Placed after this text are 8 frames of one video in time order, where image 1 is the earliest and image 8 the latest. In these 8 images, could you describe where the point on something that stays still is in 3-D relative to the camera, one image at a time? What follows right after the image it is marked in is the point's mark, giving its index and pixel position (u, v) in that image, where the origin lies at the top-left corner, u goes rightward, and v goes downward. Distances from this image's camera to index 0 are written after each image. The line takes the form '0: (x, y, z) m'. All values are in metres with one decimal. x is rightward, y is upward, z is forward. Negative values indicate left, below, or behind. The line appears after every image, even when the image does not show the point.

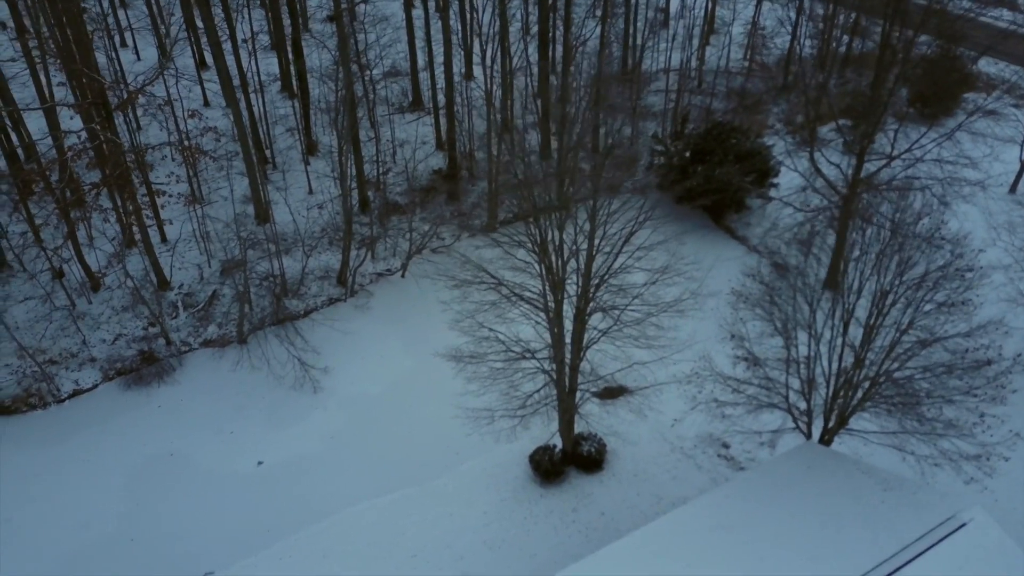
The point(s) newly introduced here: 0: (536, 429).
0: (+0.5, -2.5, +13.0) m
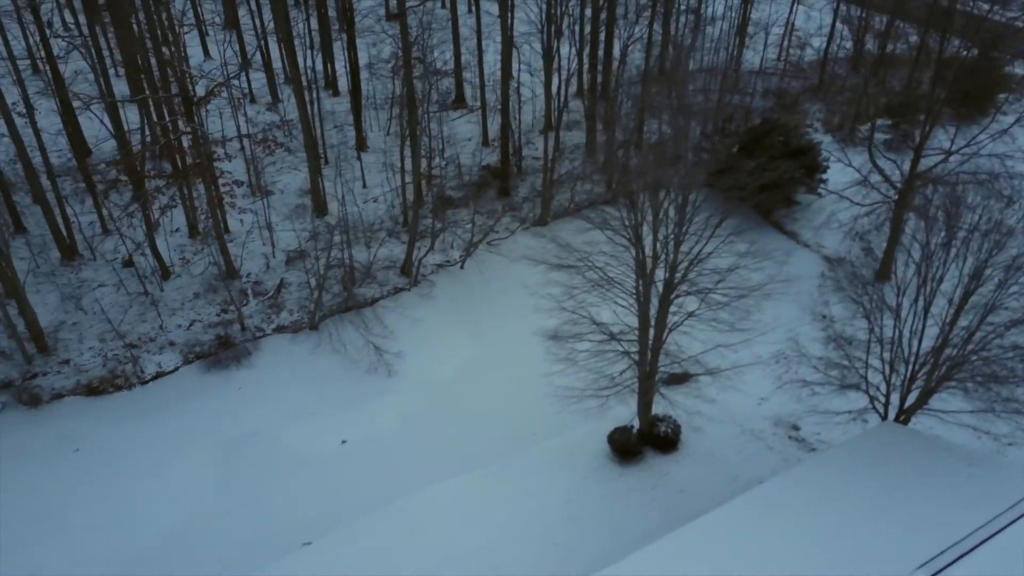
0: (+1.8, -2.3, +13.4) m
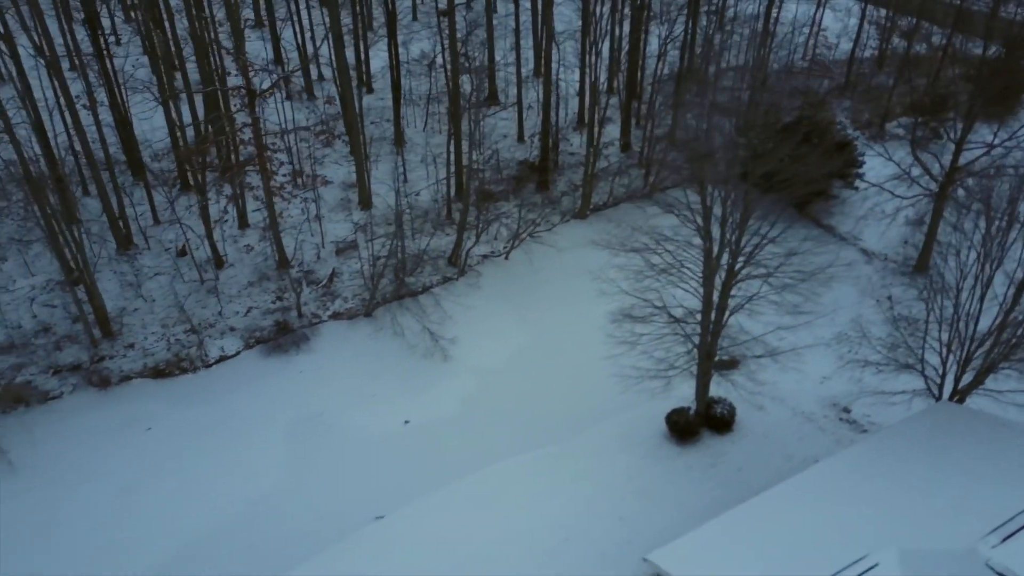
0: (+2.9, -2.0, +13.9) m
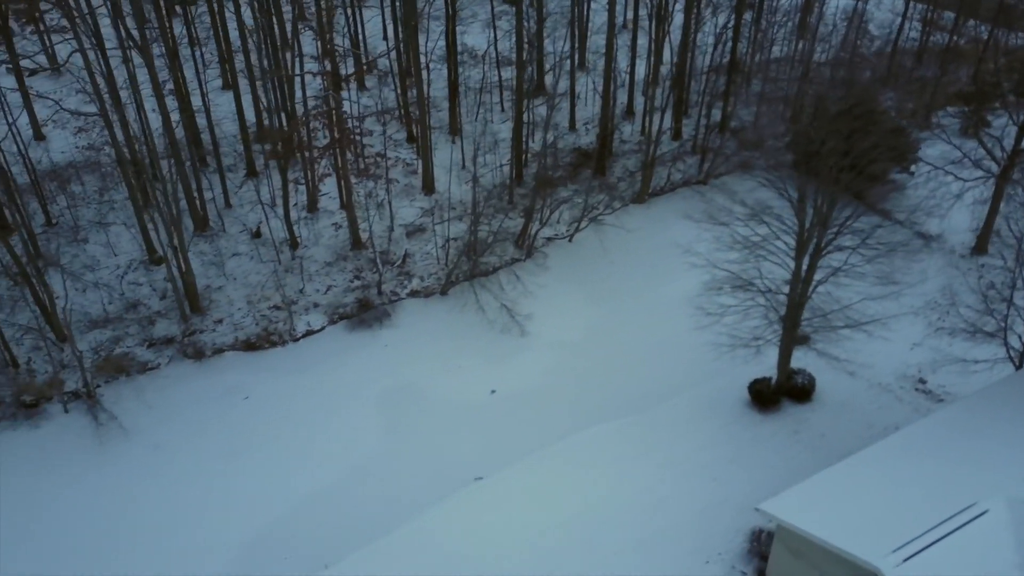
0: (+4.5, -1.6, +14.3) m
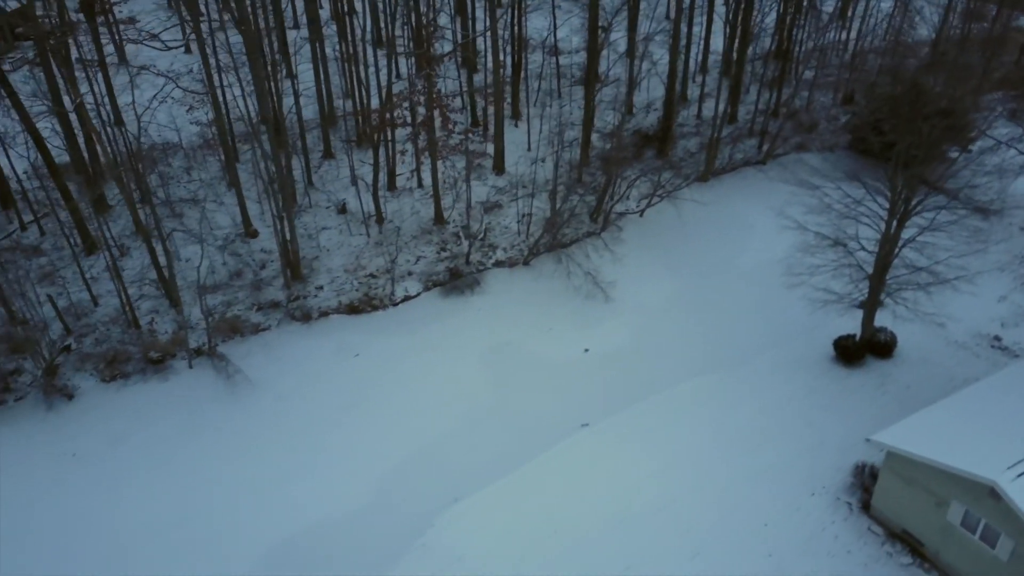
0: (+6.4, -0.9, +15.2) m
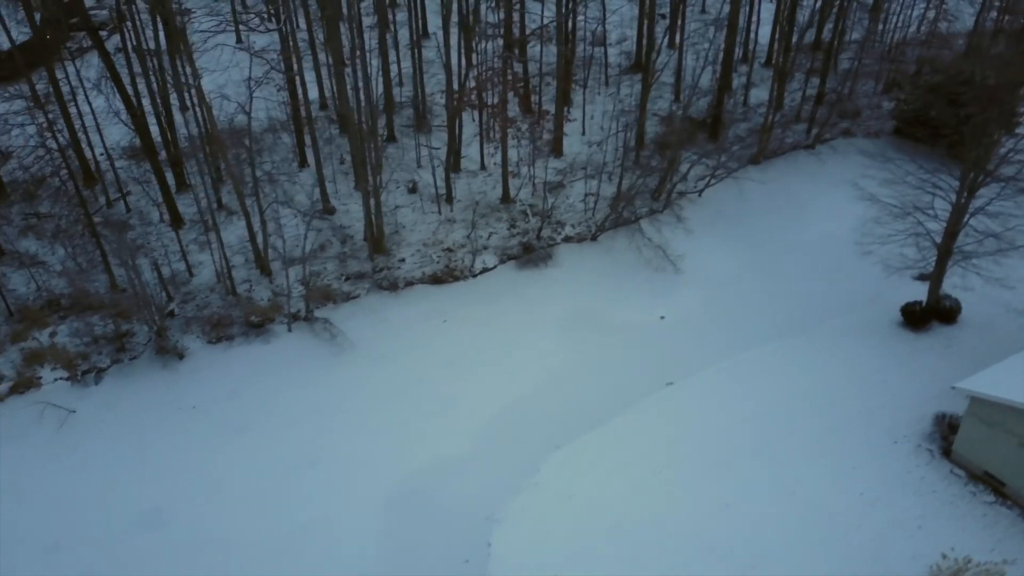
0: (+8.2, -0.2, +16.0) m
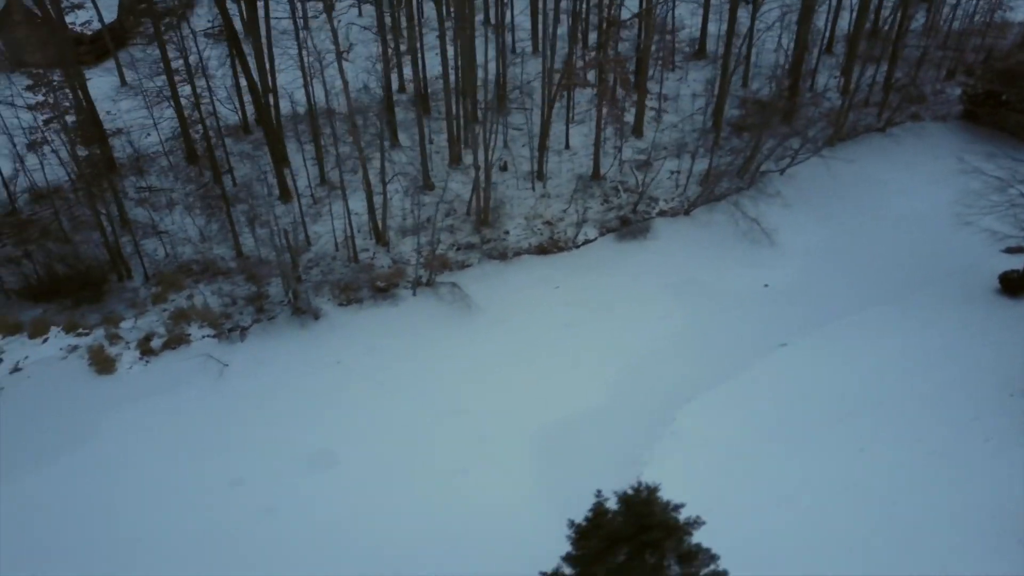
0: (+10.7, +0.4, +16.8) m
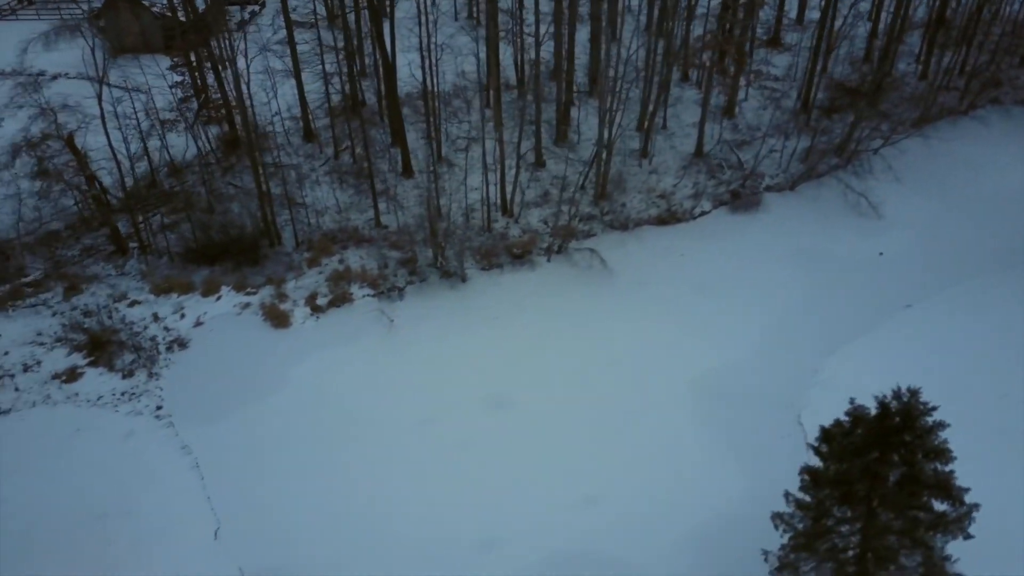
0: (+13.9, +1.2, +17.8) m
